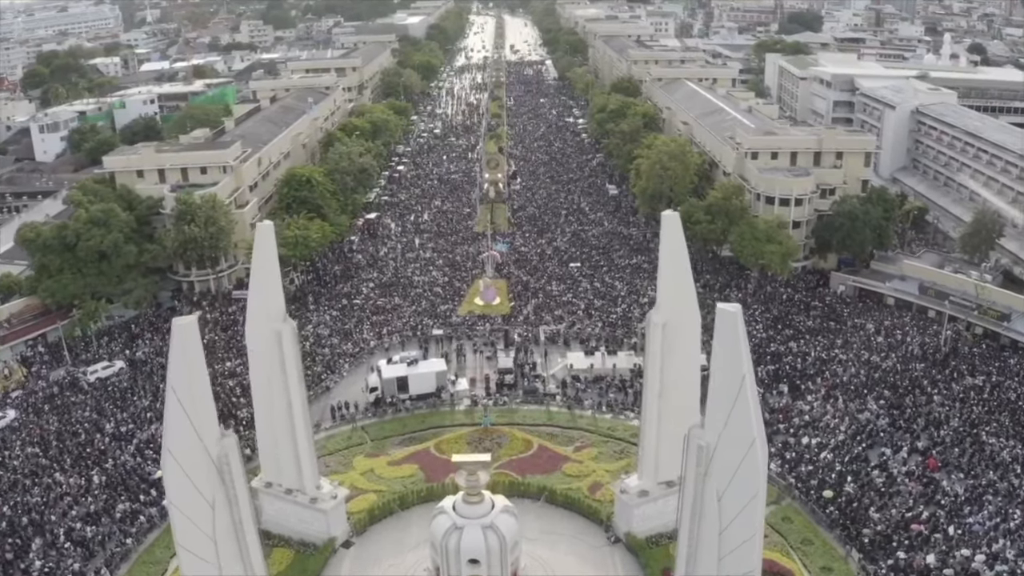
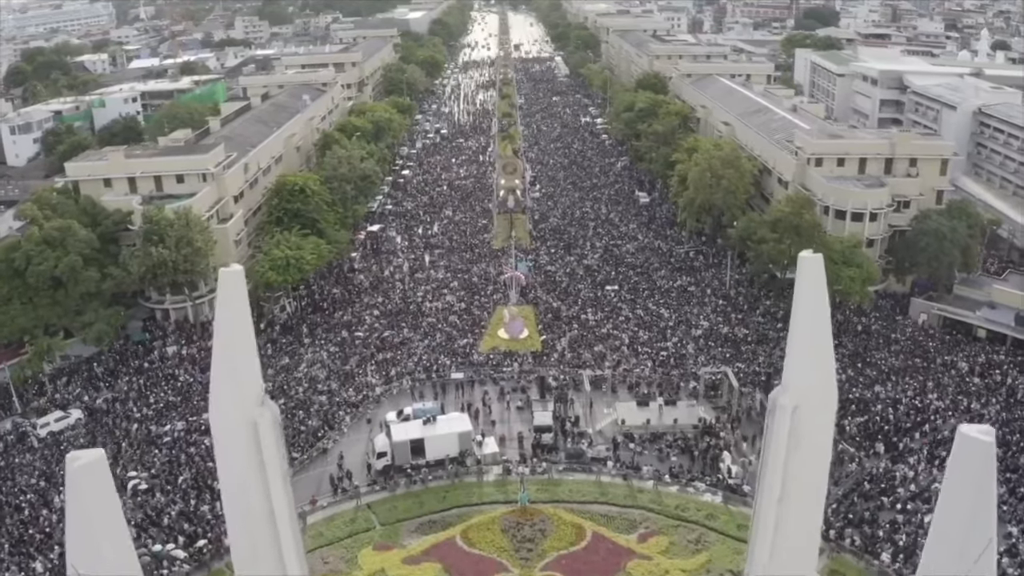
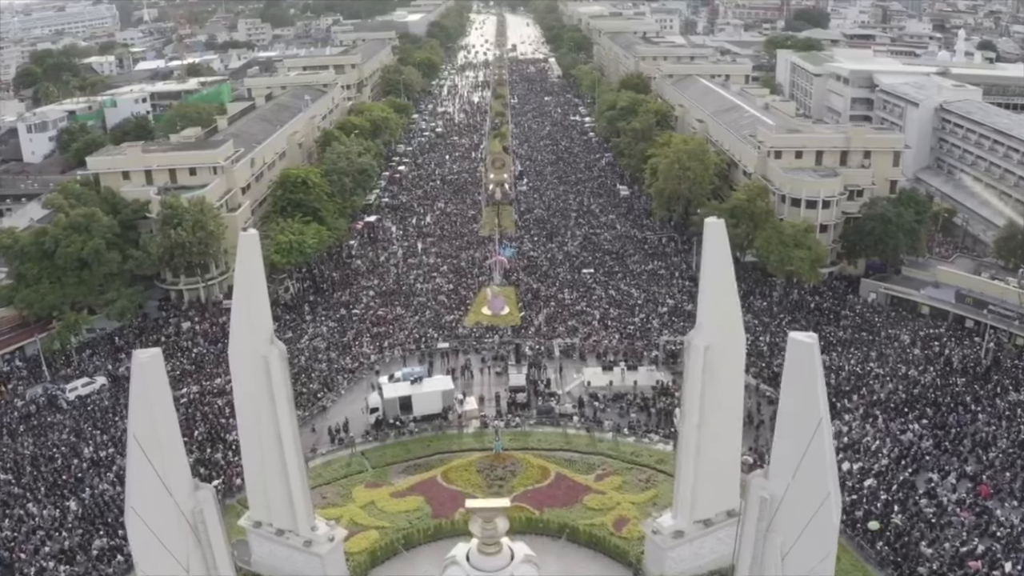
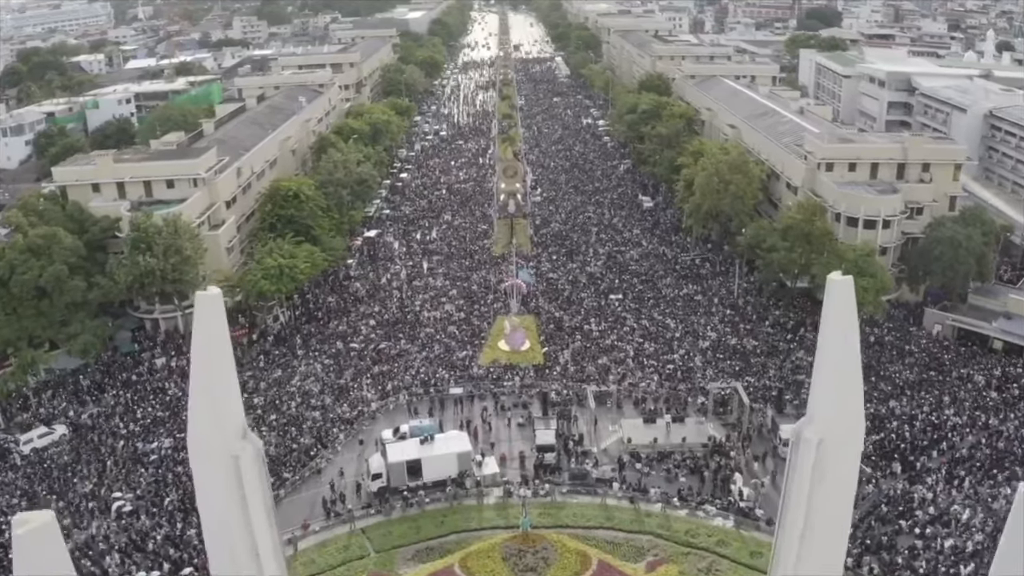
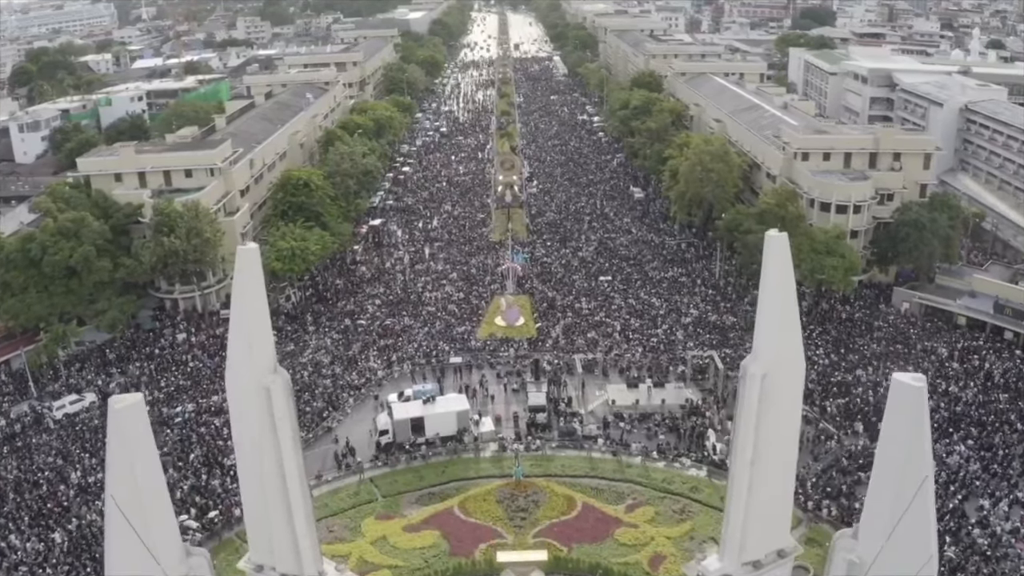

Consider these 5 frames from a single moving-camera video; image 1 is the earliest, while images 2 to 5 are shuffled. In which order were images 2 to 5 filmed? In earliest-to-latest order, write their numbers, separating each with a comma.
3, 5, 2, 4
